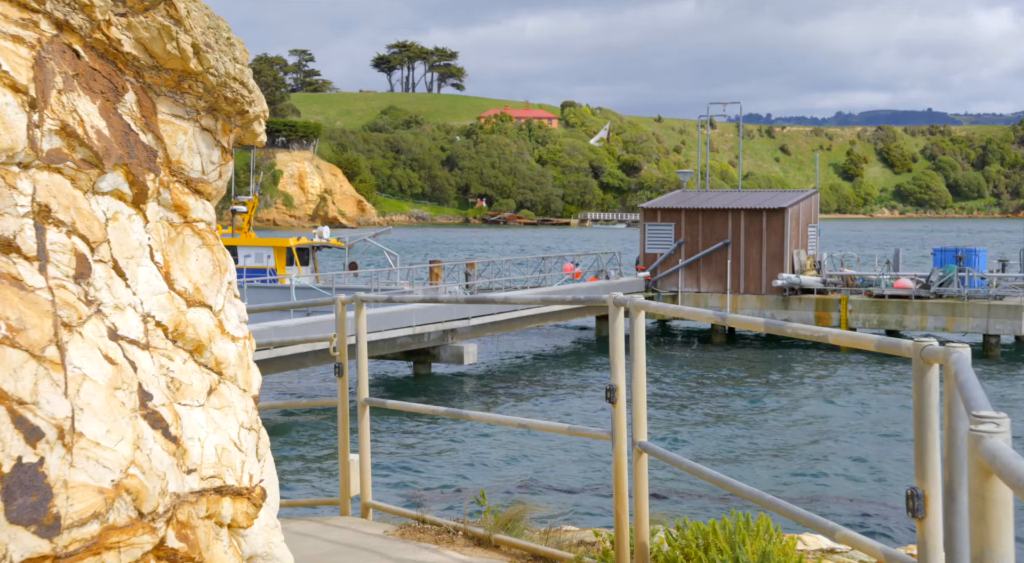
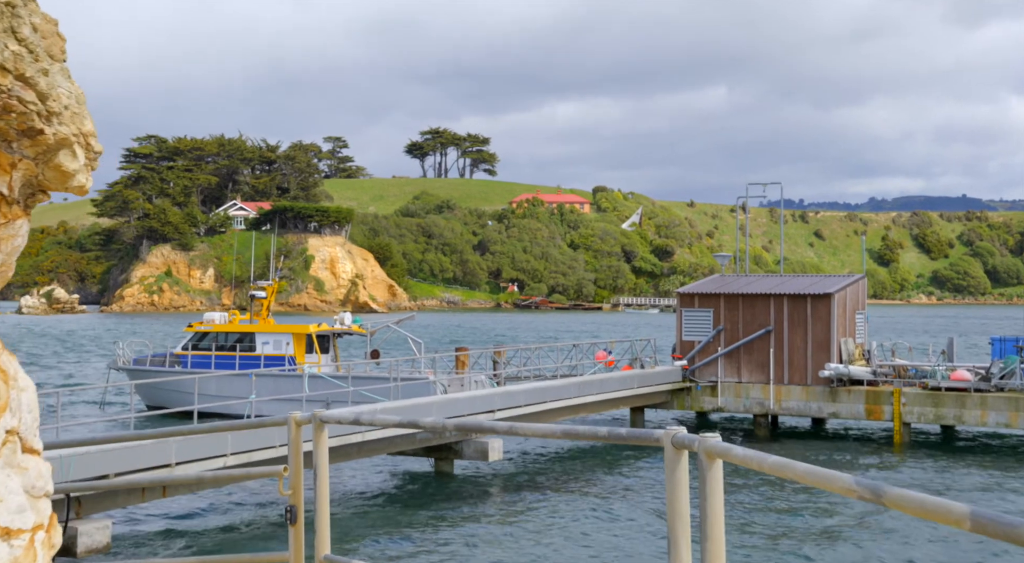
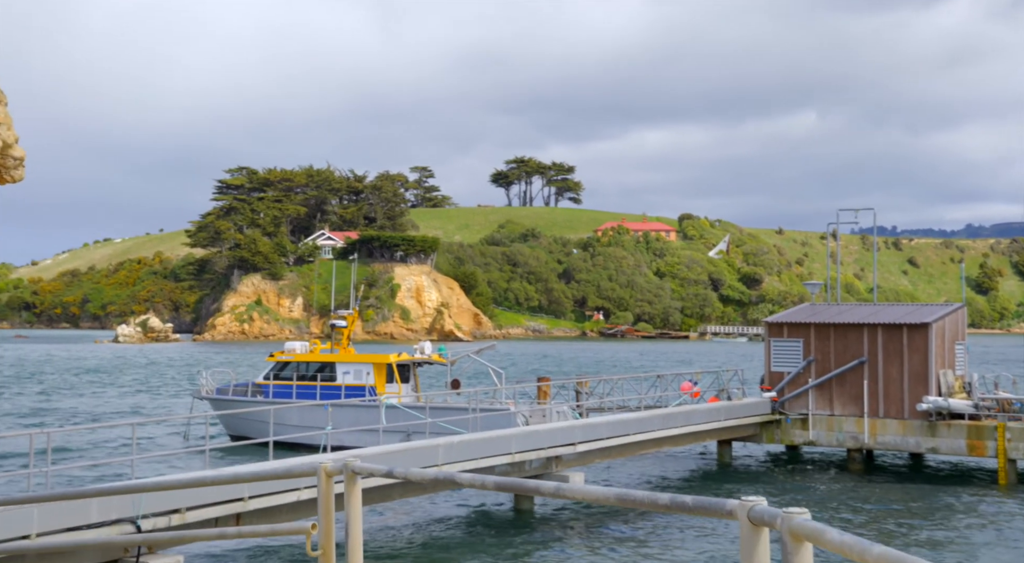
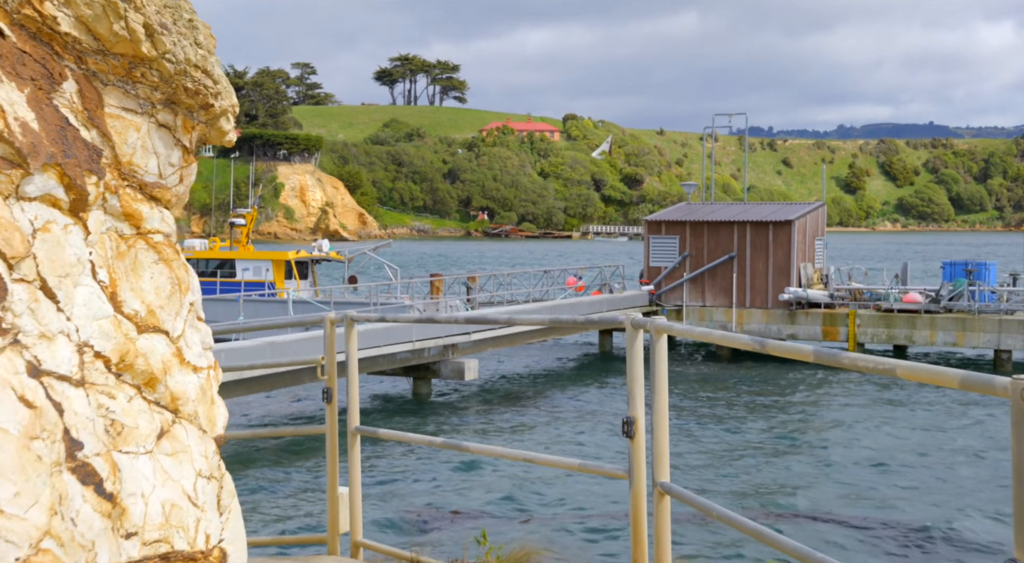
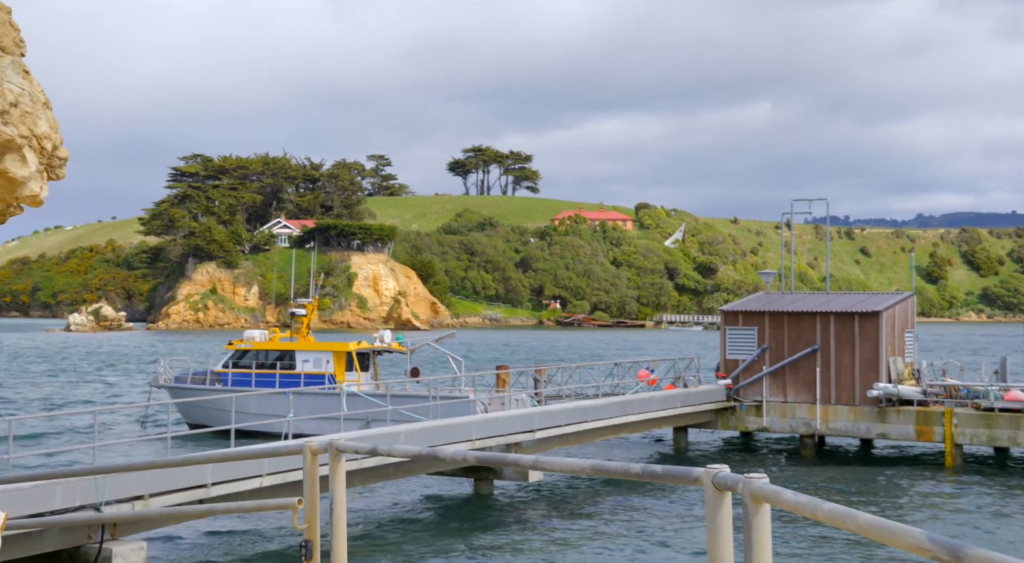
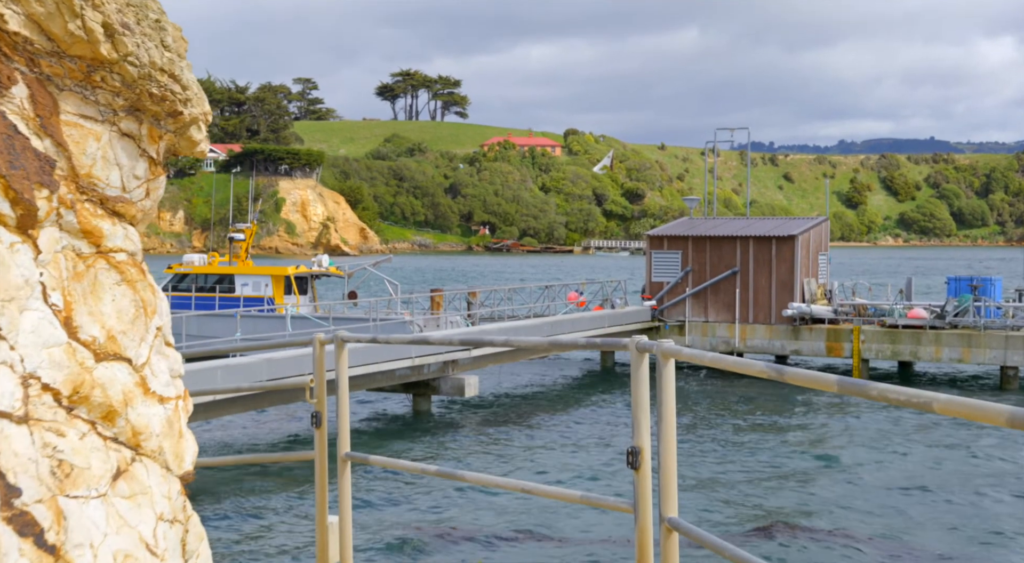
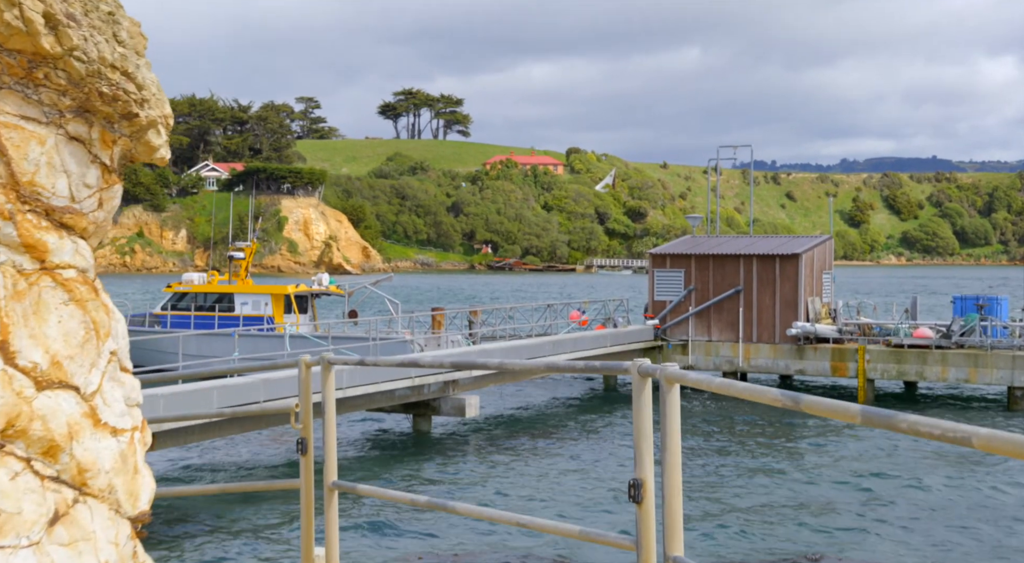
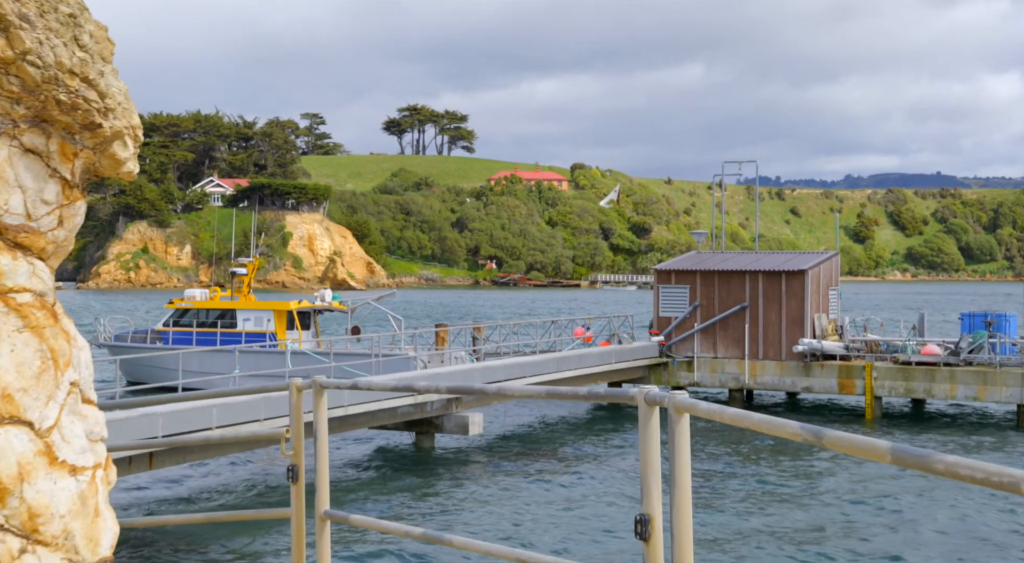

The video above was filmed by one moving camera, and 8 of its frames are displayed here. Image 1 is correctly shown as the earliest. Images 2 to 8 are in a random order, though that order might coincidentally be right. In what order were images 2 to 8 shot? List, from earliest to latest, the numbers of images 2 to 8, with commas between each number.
4, 6, 7, 8, 2, 5, 3
